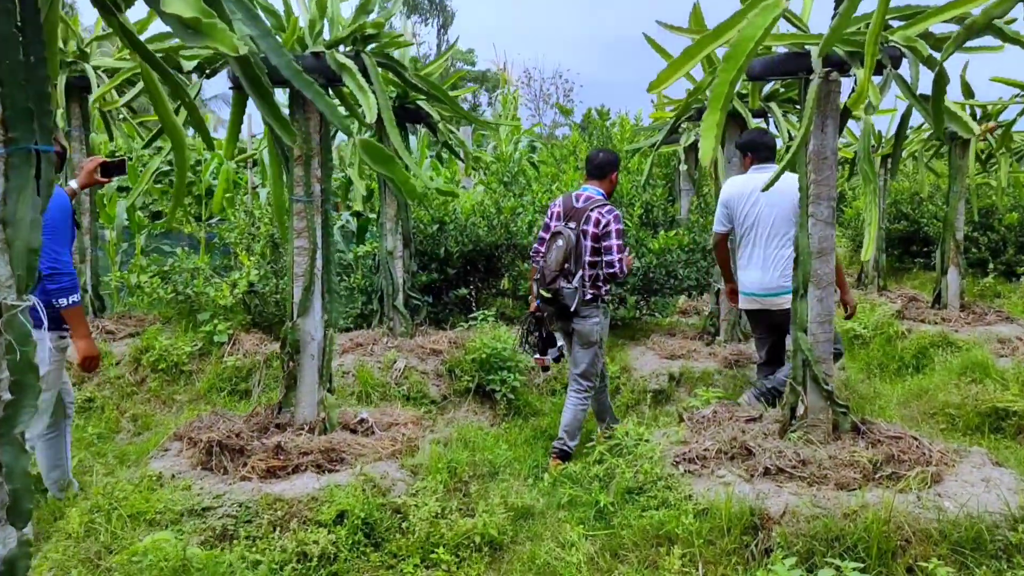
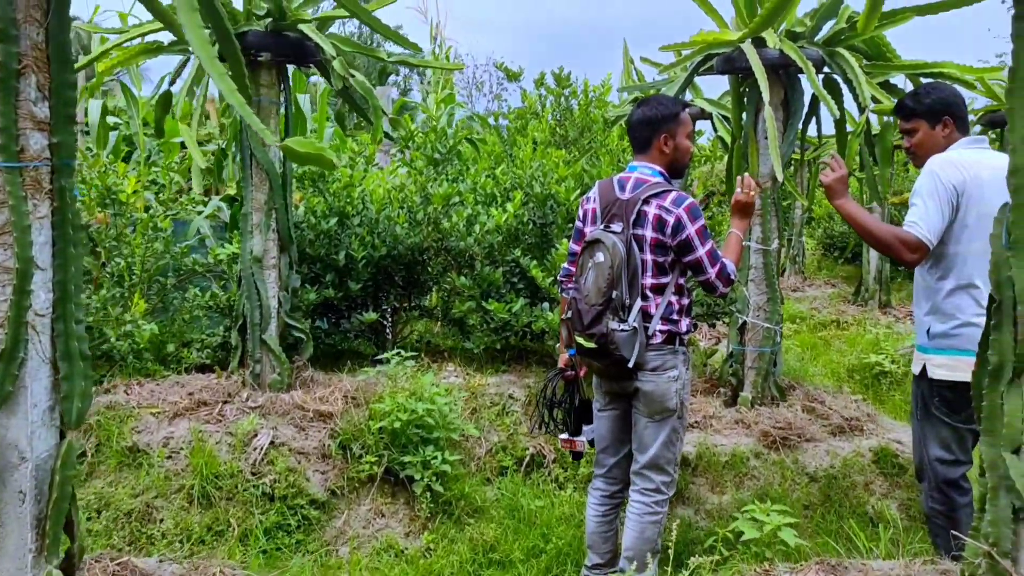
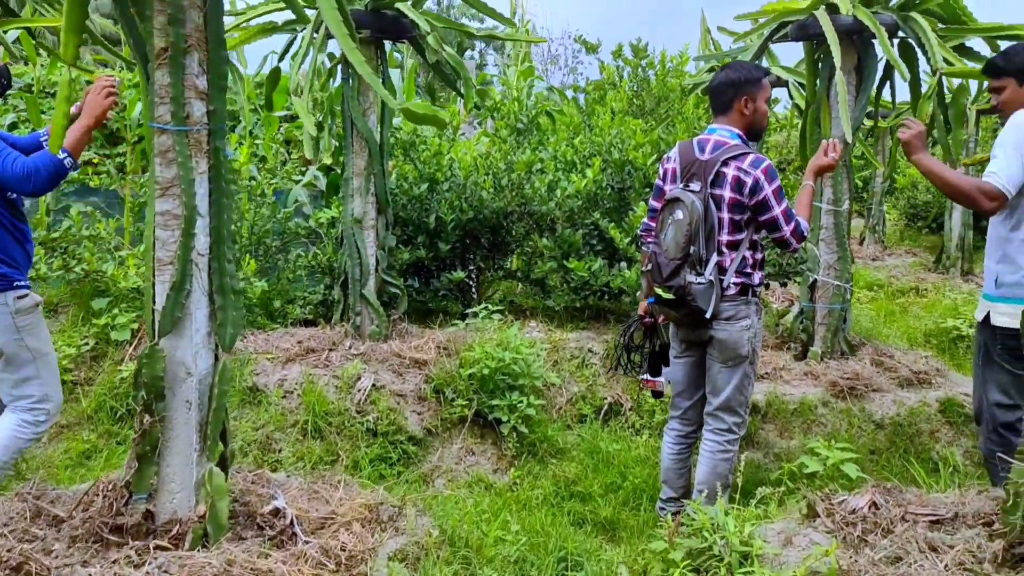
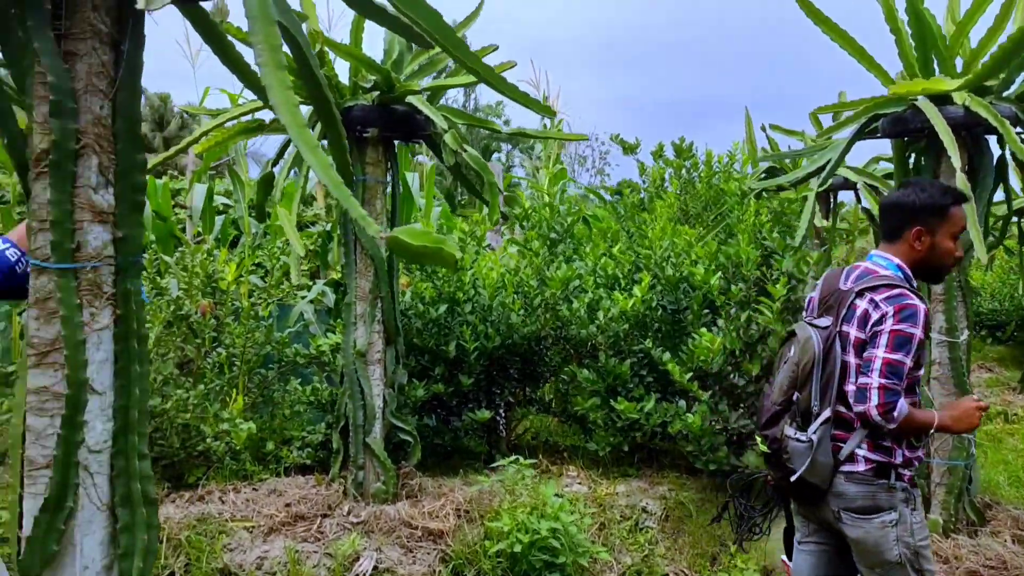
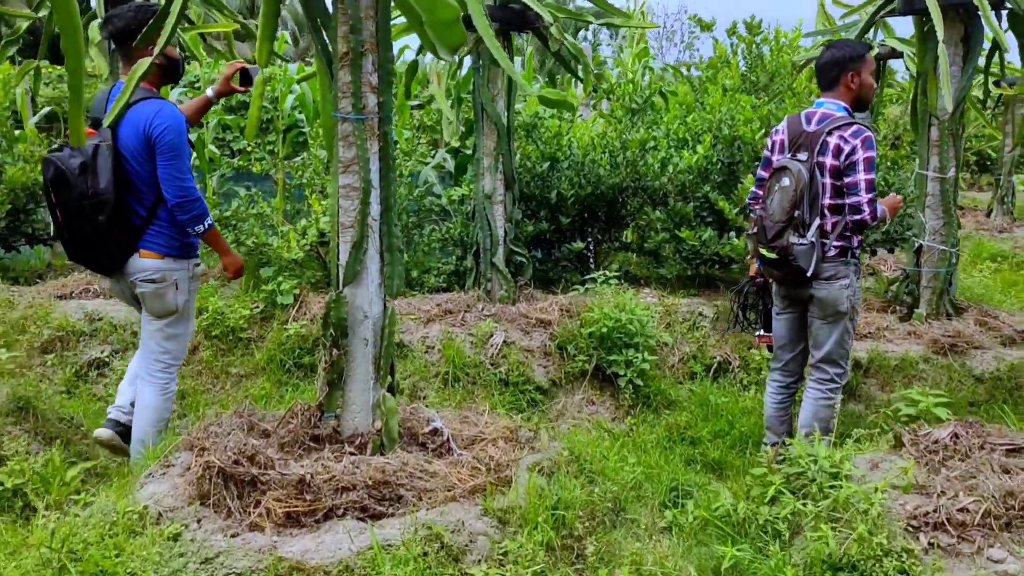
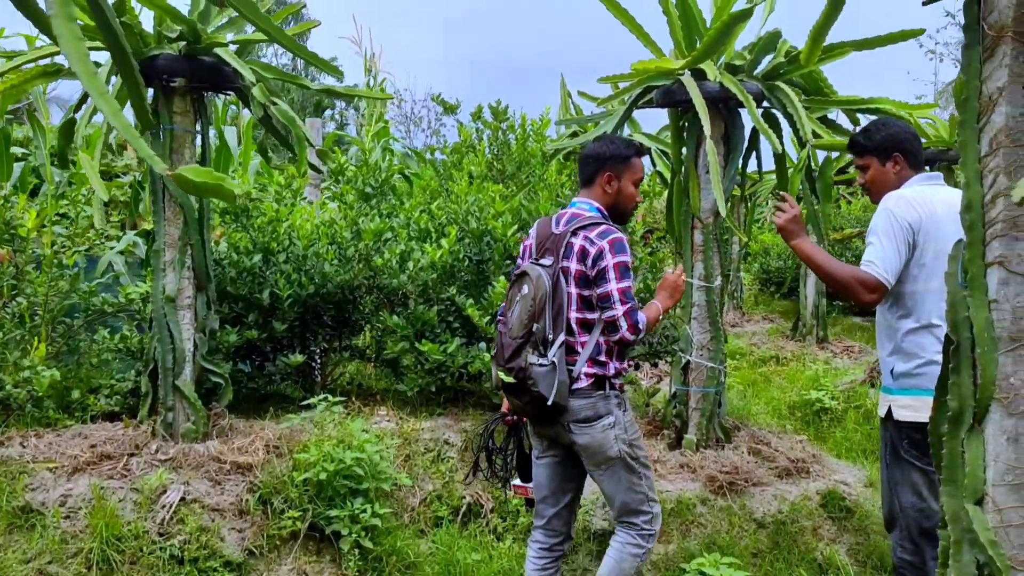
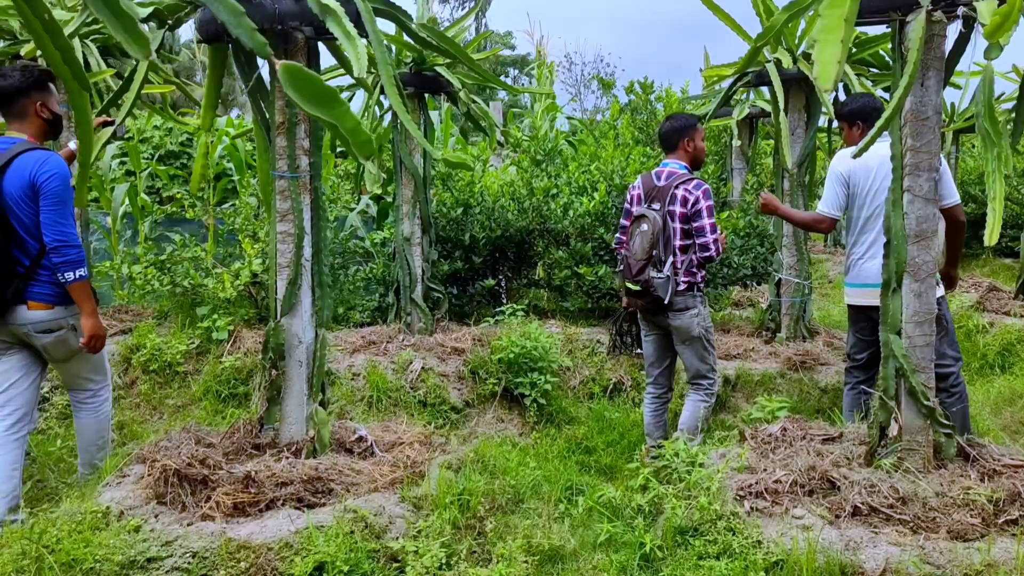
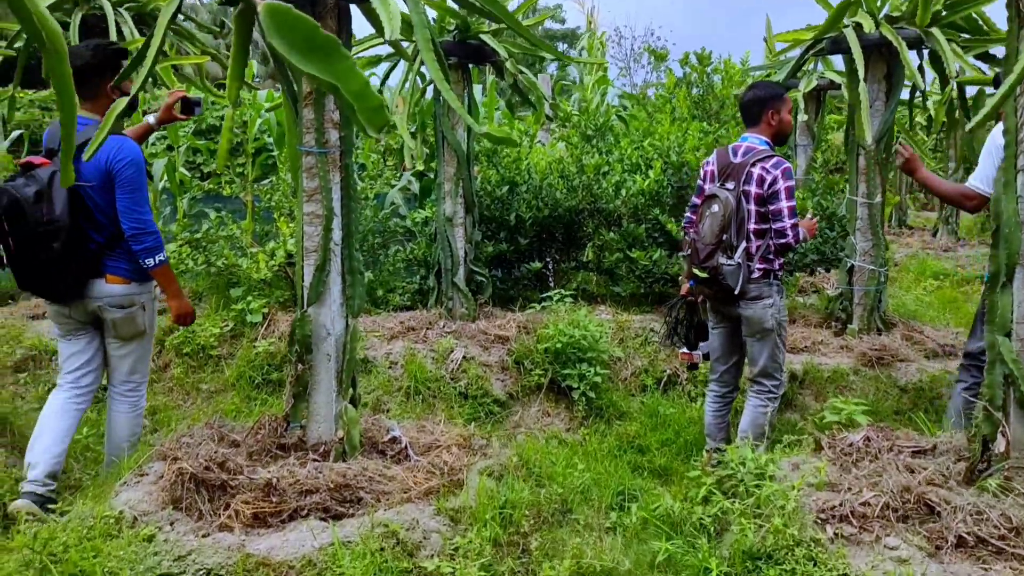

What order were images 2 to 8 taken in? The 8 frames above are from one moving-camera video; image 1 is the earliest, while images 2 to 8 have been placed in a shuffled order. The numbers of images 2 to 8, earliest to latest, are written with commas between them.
7, 8, 5, 3, 2, 6, 4
